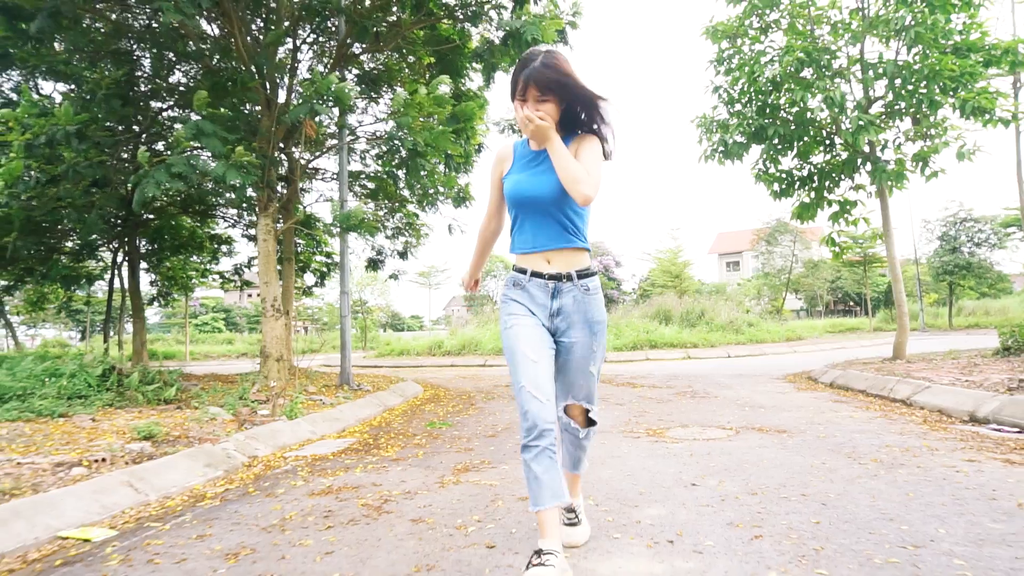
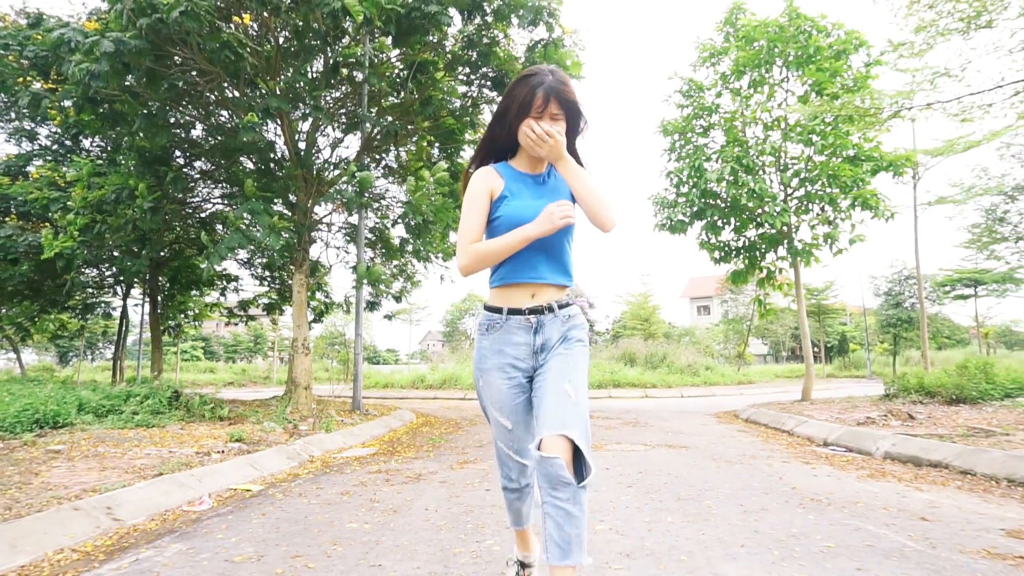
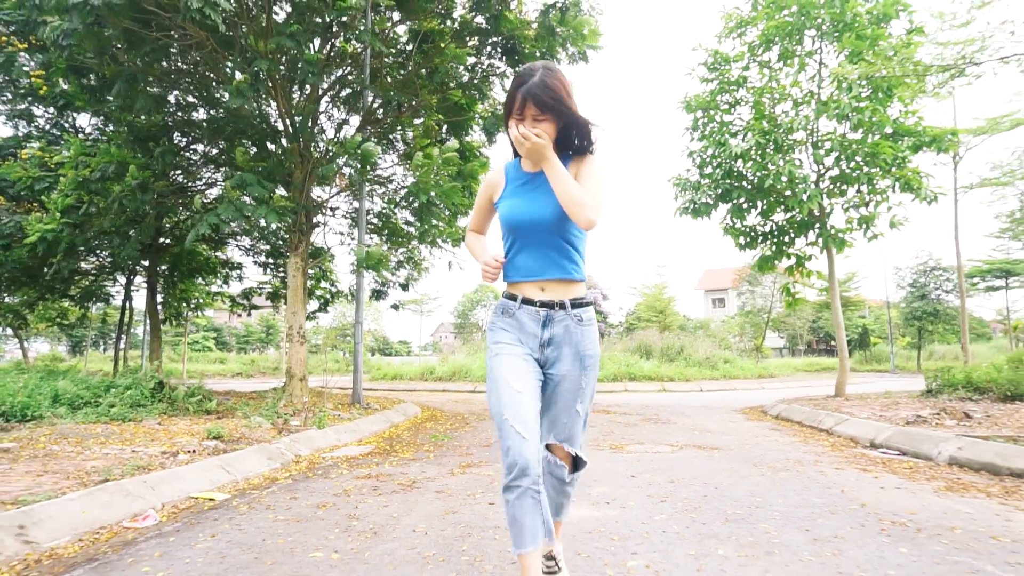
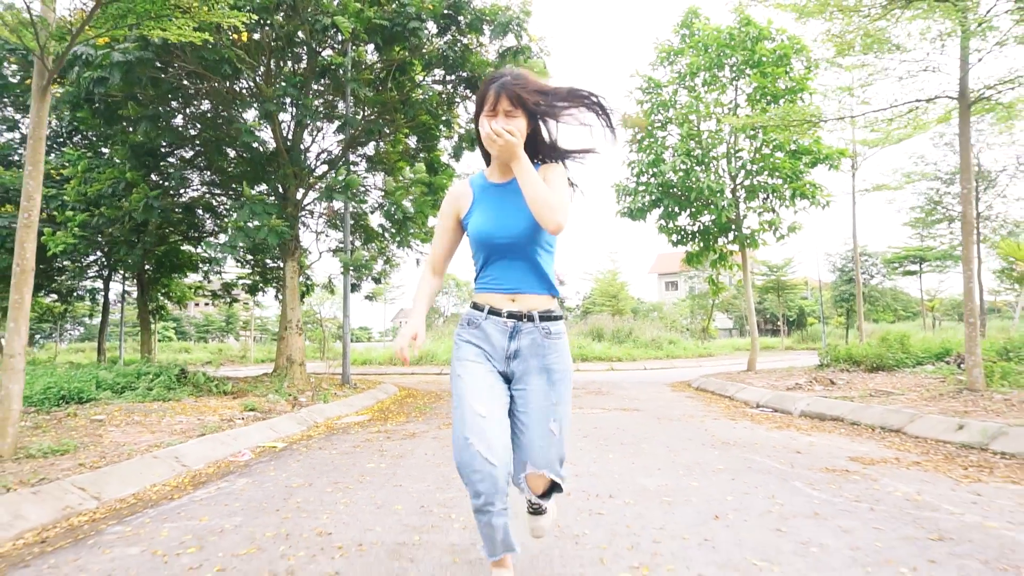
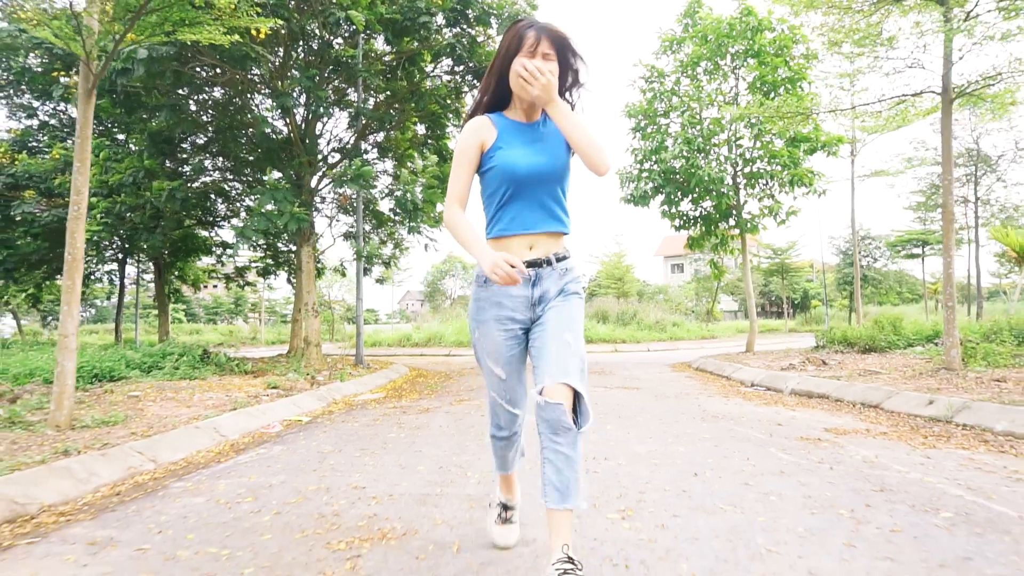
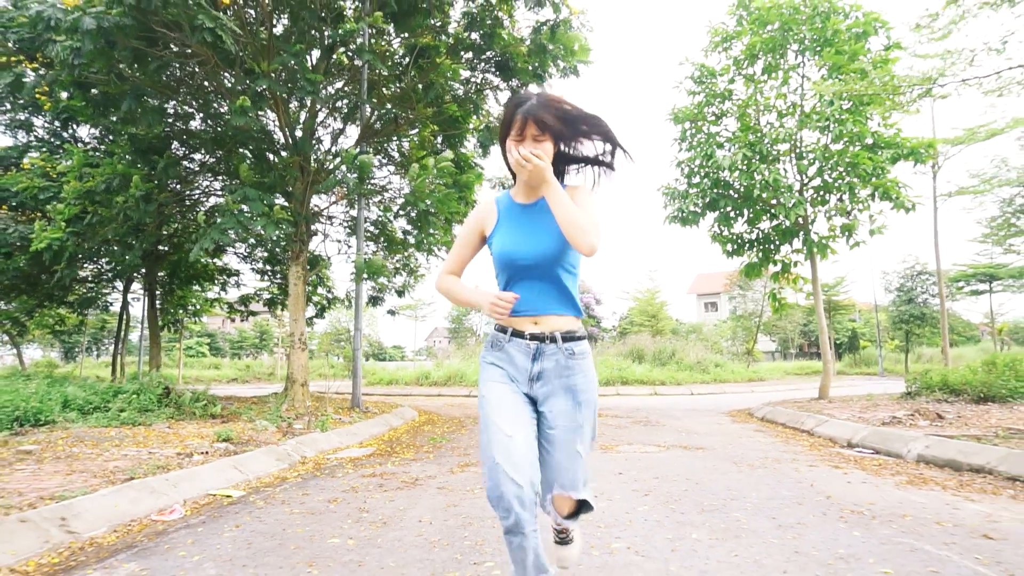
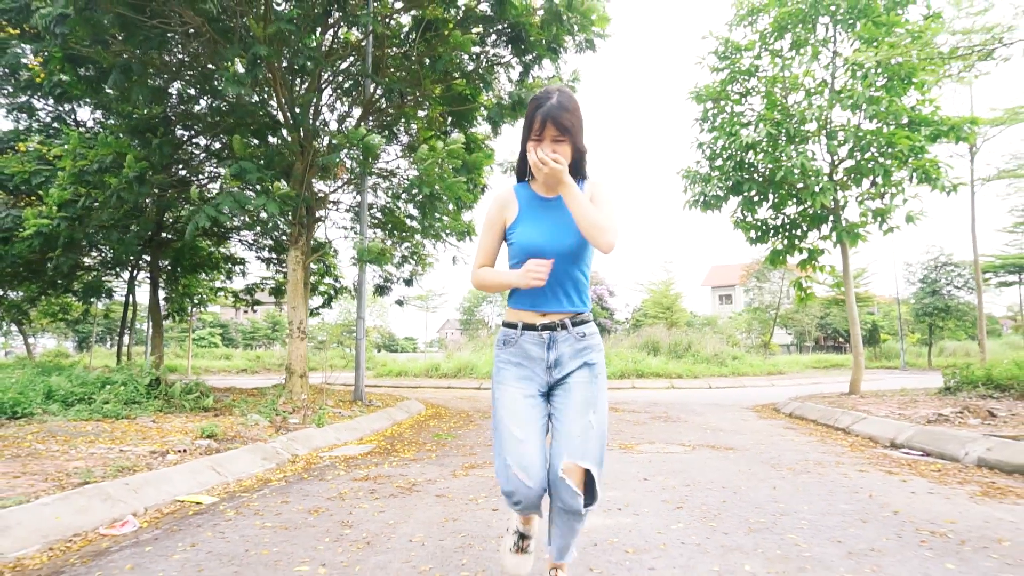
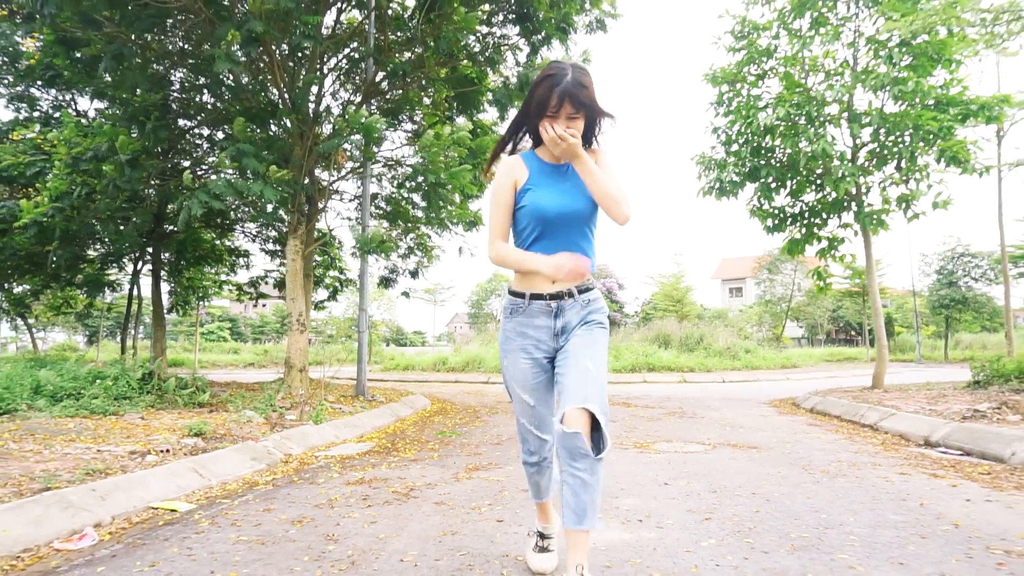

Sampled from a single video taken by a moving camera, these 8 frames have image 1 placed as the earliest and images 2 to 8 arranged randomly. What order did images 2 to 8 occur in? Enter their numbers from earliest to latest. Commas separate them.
8, 7, 3, 6, 2, 4, 5
